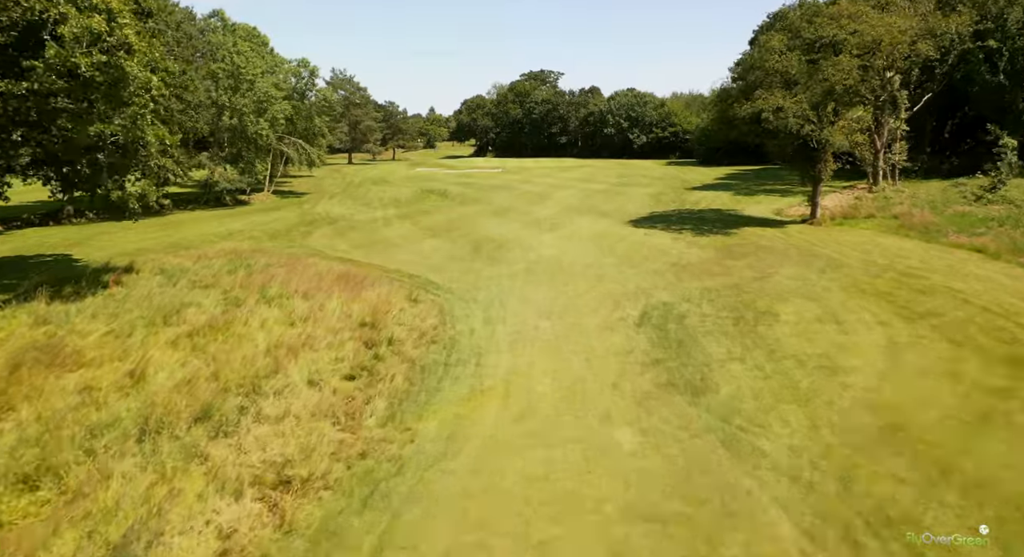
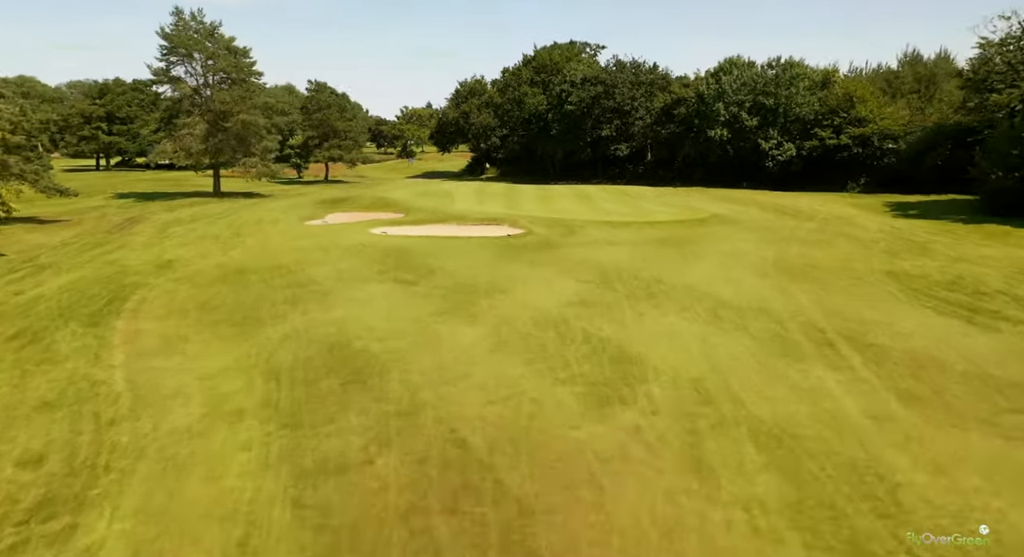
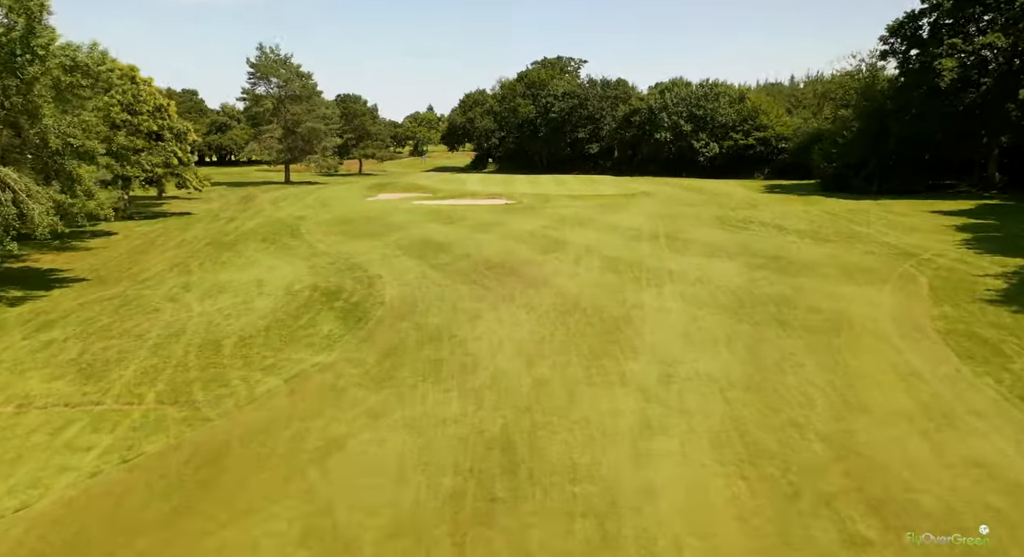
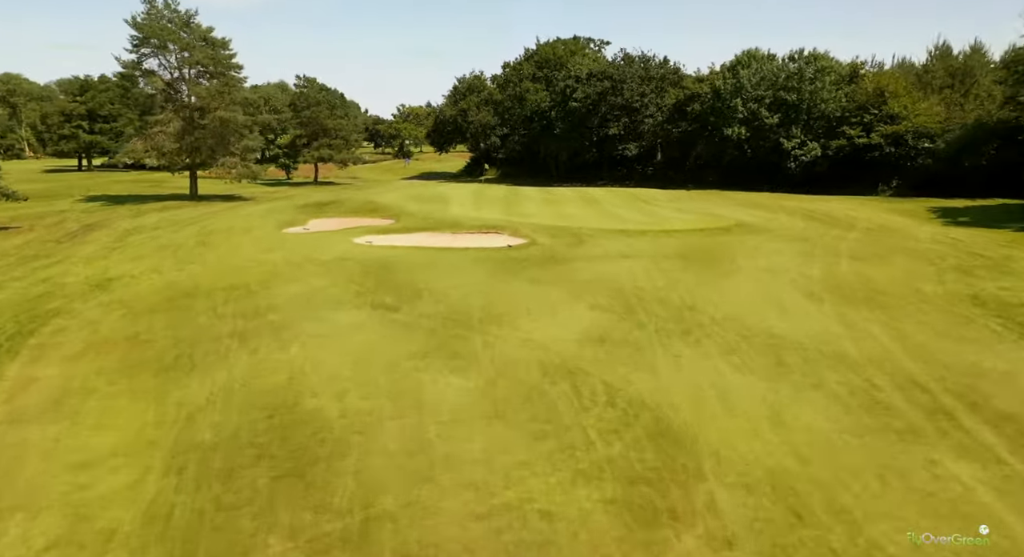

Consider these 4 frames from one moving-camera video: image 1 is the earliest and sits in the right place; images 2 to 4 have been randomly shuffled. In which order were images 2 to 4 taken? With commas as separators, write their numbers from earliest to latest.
3, 2, 4
